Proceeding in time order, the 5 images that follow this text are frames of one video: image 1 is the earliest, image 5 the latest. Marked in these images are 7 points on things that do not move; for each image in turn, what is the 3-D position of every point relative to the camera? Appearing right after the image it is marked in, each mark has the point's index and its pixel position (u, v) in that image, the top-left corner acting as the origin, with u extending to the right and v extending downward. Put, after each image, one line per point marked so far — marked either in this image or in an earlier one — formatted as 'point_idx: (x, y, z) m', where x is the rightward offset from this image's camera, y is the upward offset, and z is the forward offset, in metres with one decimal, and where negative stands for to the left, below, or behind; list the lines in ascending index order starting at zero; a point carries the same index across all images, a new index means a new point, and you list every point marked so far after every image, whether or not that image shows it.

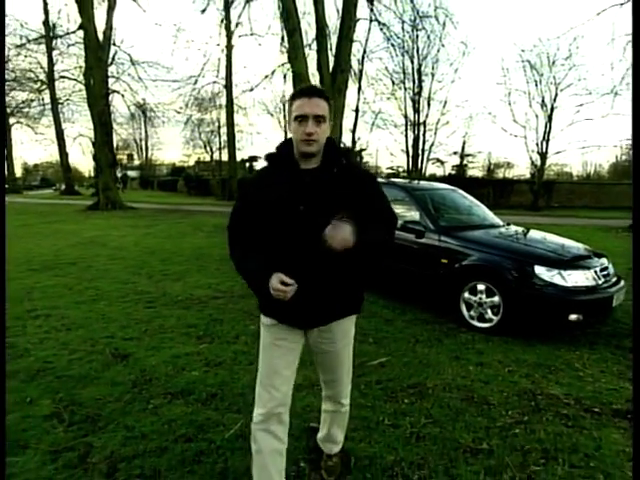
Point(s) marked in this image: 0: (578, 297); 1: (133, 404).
0: (+3.5, -0.7, +5.5) m
1: (-1.8, -1.5, +3.9) m
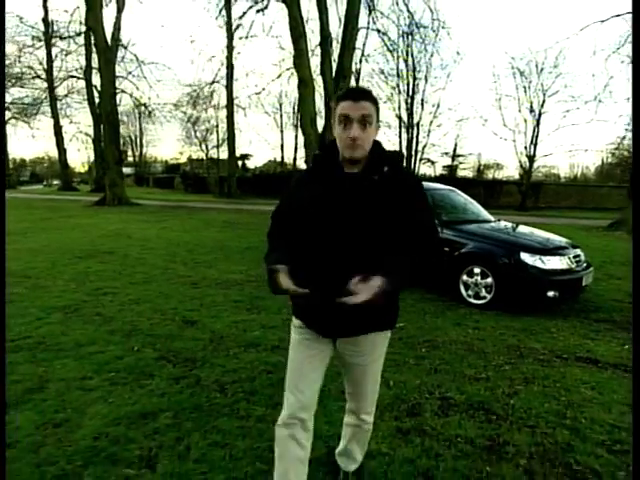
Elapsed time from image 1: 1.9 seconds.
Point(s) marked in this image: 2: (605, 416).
0: (+3.9, -0.6, +6.9) m
1: (-1.3, -1.4, +5.1) m
2: (+2.7, -1.6, +3.8) m
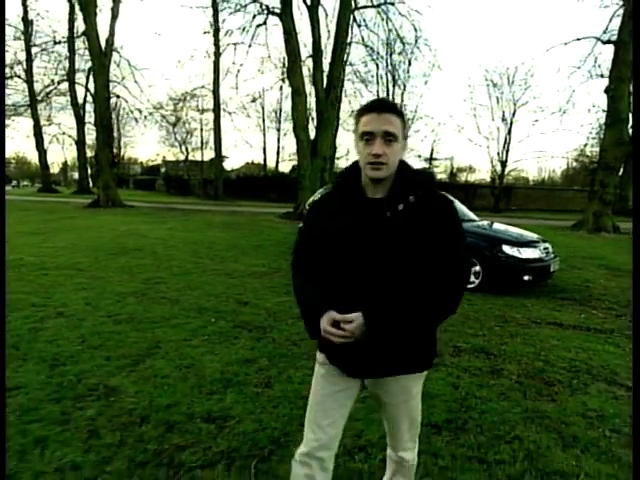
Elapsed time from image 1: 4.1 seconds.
0: (+4.4, -0.5, +8.6) m
1: (-0.7, -1.3, +6.6) m
2: (+3.3, -1.5, +5.5) m
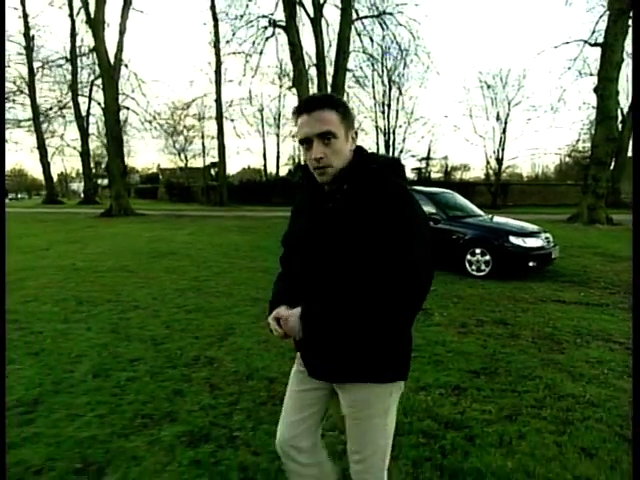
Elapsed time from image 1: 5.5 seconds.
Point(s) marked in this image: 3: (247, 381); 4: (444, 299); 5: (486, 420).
0: (+5.1, -0.3, +9.8) m
1: (+0.1, -1.3, +7.7) m
2: (+4.1, -1.3, +6.6) m
3: (-0.9, -1.7, +4.8) m
4: (+2.4, -1.2, +8.0) m
5: (+1.6, -1.7, +3.9) m
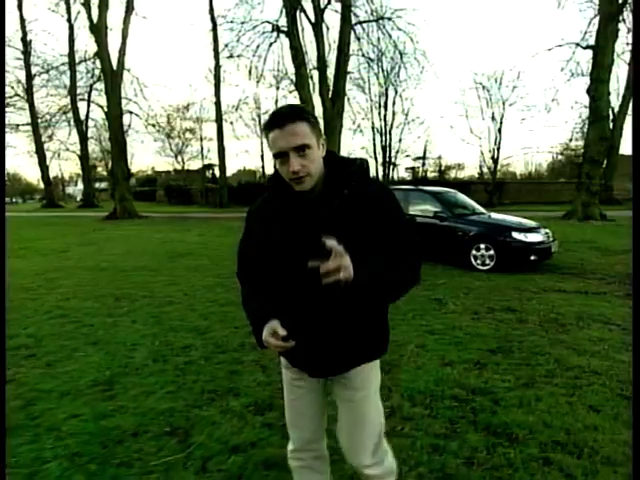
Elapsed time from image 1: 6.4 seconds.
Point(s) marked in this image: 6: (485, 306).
0: (+5.5, -0.2, +10.5) m
1: (+0.5, -1.2, +8.3) m
2: (+4.6, -1.2, +7.3) m
3: (-0.4, -1.6, +5.5) m
4: (+2.8, -1.1, +8.6) m
5: (+2.1, -1.6, +4.6) m
6: (+3.0, -1.2, +7.6) m
